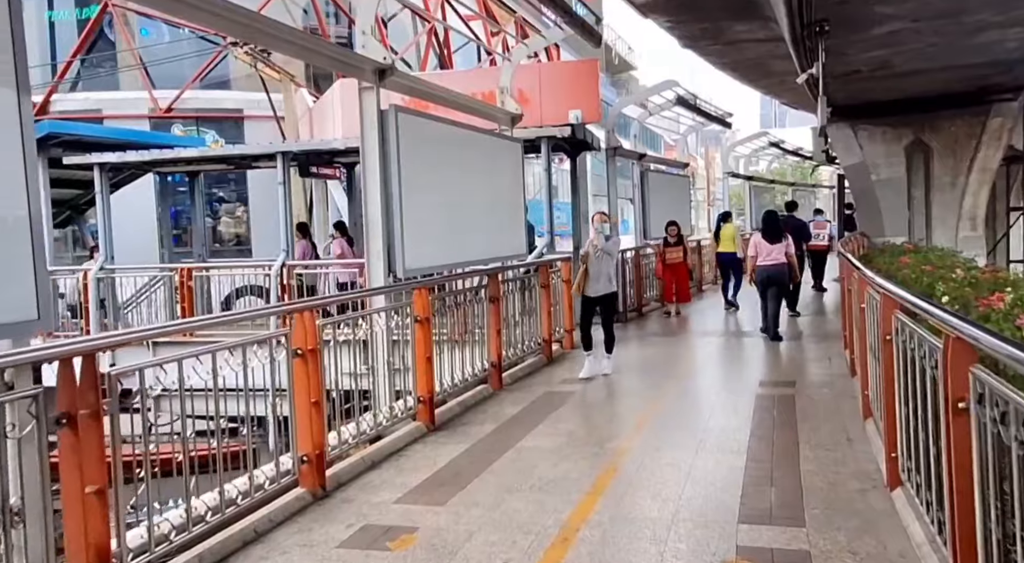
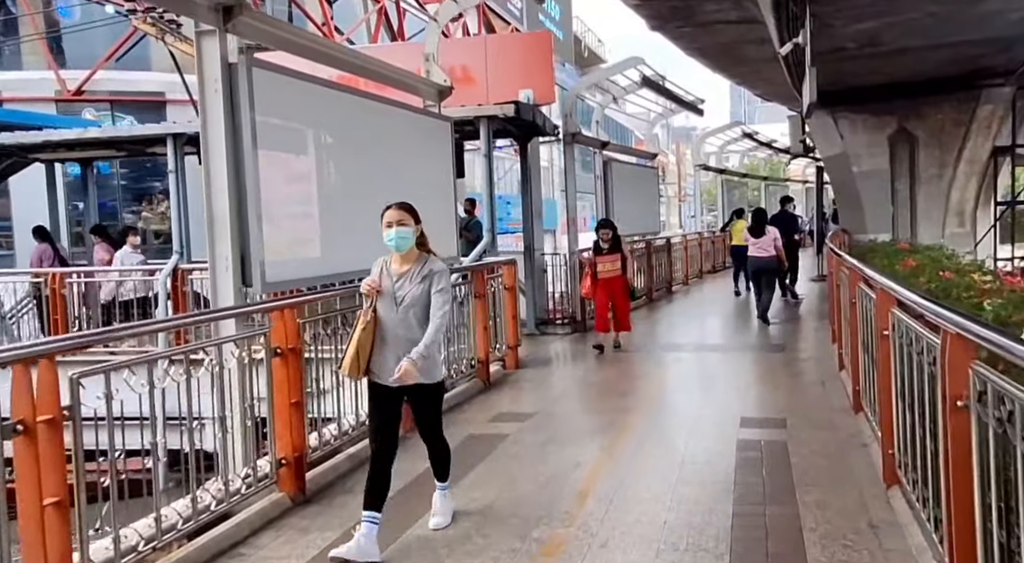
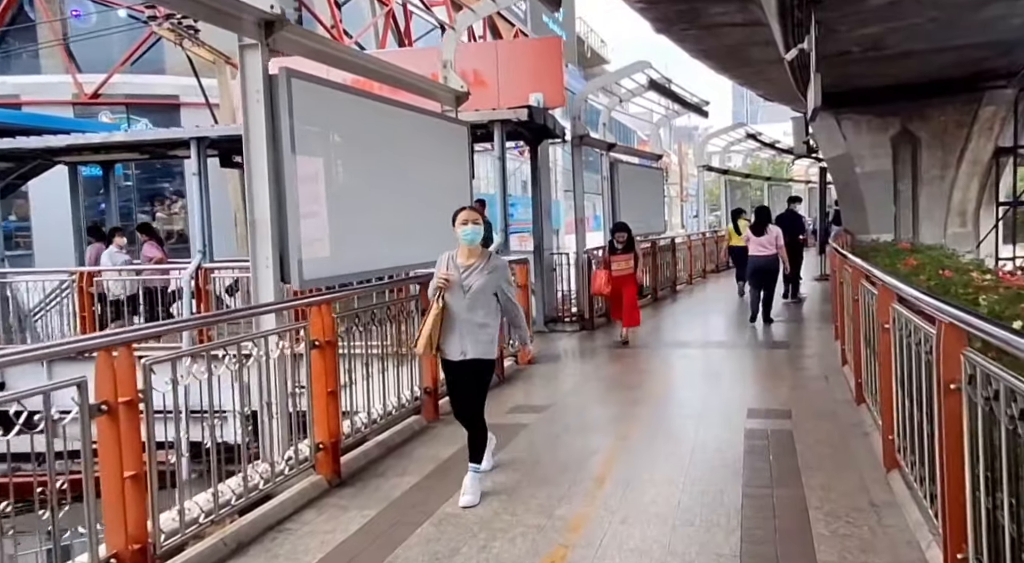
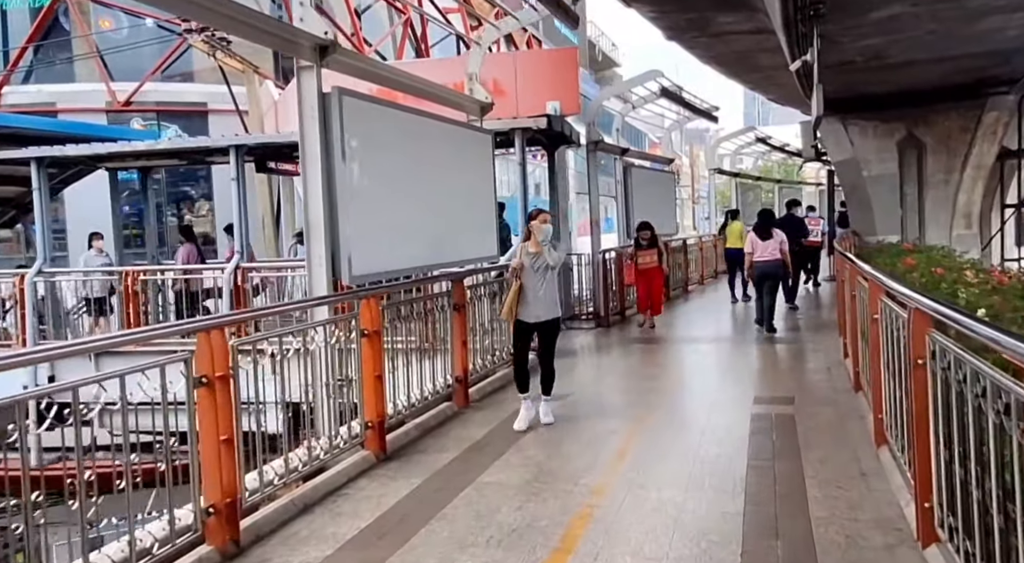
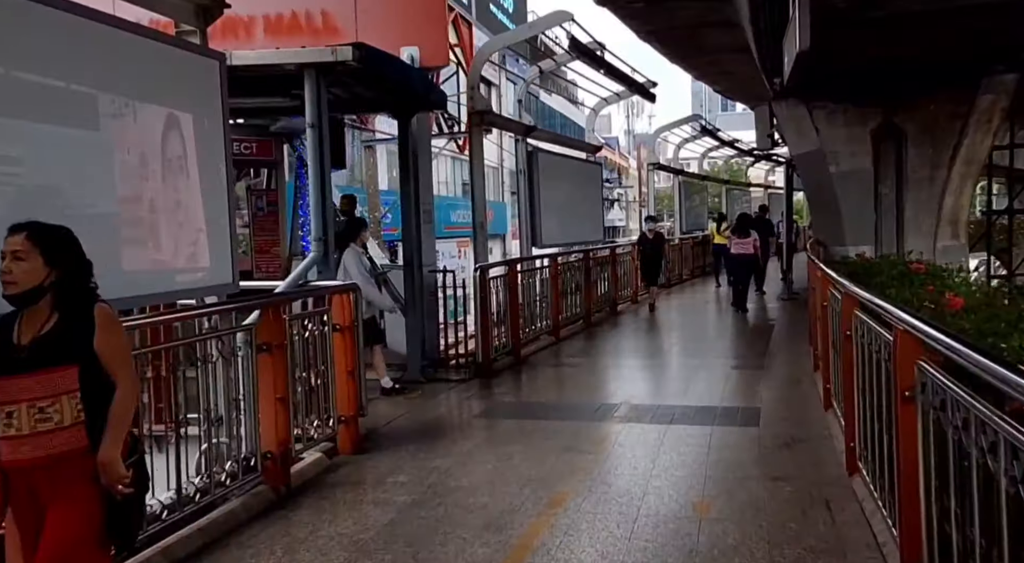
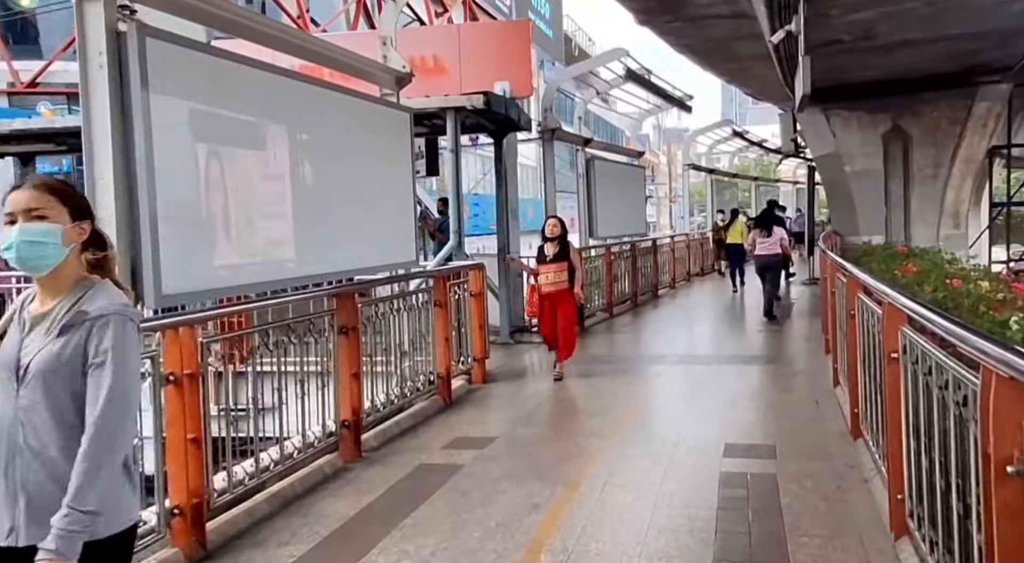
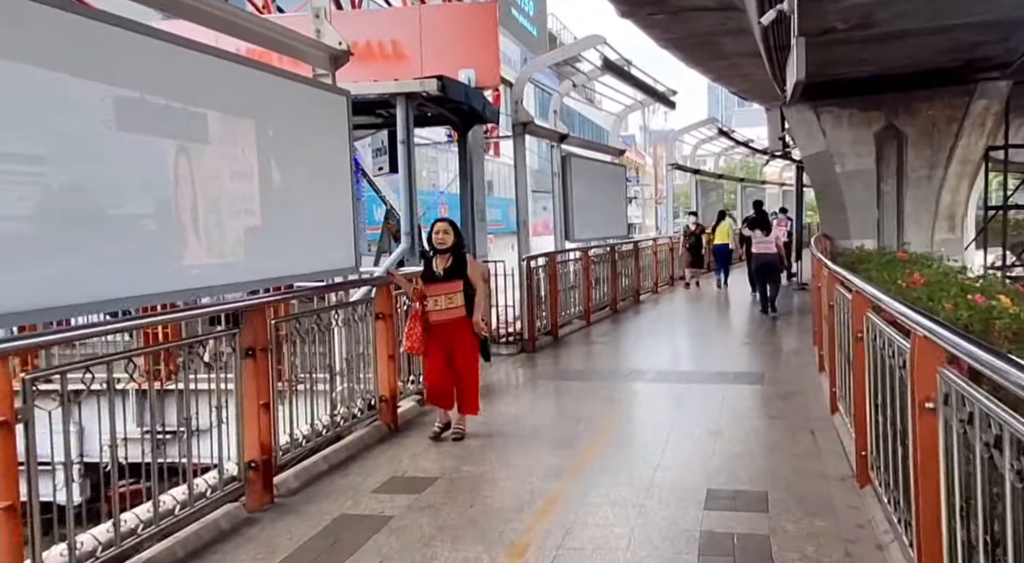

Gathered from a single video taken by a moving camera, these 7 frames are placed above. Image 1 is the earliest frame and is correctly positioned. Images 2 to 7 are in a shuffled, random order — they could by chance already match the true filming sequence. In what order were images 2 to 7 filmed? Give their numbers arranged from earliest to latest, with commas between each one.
4, 3, 2, 6, 7, 5
